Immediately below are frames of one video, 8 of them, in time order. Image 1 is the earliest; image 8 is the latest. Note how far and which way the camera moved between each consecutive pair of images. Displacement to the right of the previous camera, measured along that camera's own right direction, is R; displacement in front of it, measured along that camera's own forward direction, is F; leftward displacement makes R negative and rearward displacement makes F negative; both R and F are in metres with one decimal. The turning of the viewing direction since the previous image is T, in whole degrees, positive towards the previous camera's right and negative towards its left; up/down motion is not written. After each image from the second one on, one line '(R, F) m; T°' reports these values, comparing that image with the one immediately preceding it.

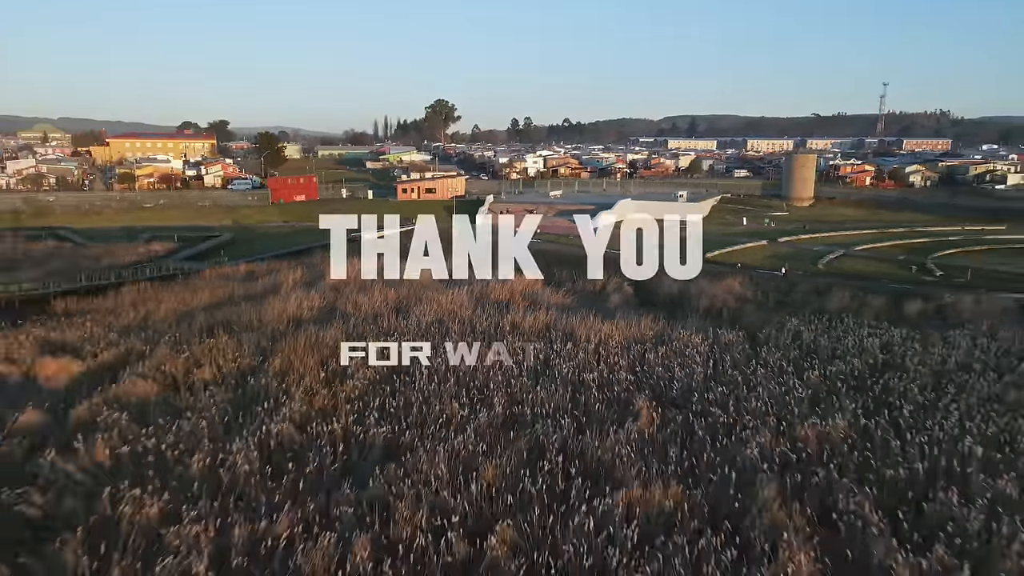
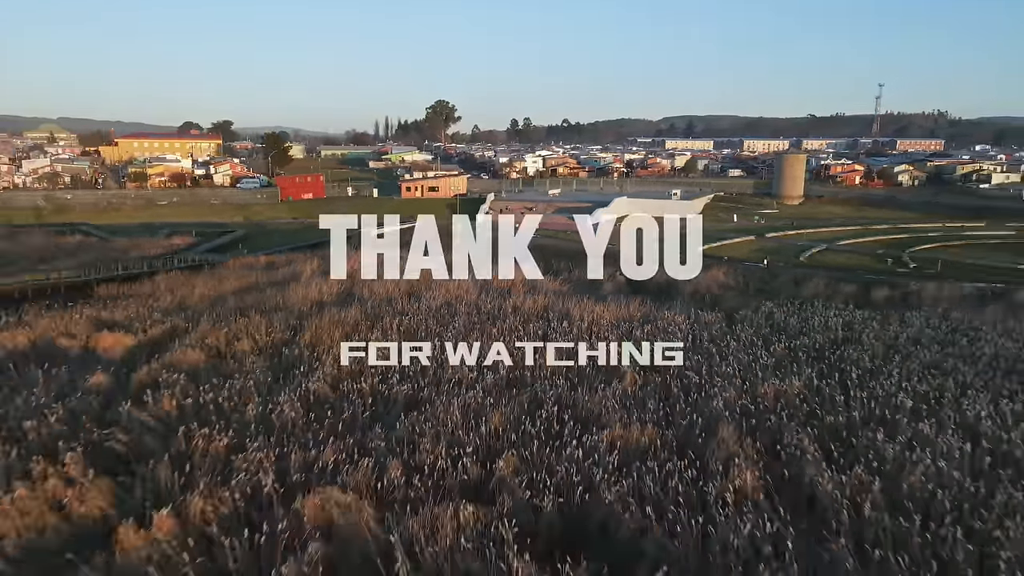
(0.0, -0.6) m; 0°
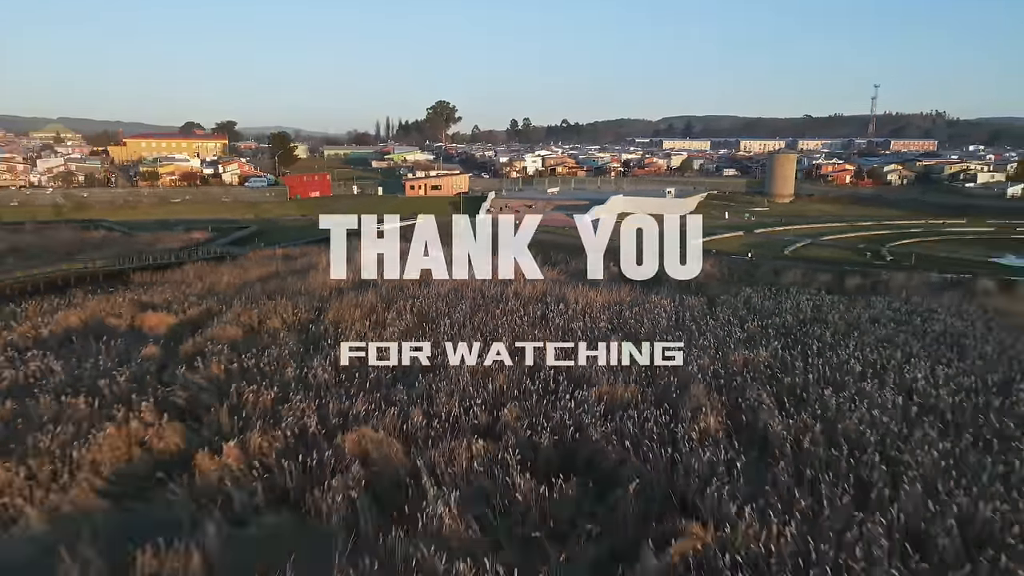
(0.0, -0.6) m; 0°
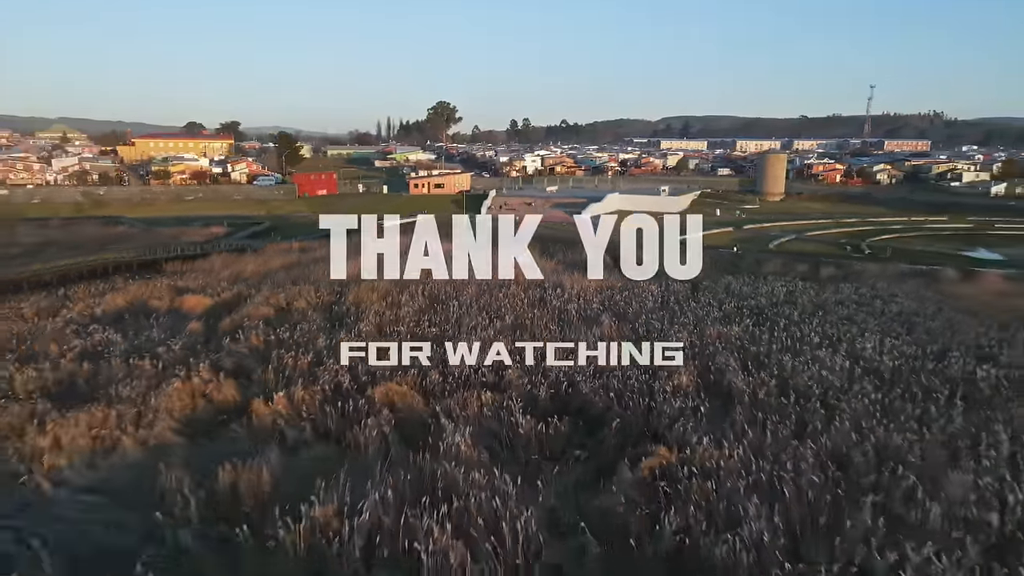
(0.0, -0.7) m; 0°
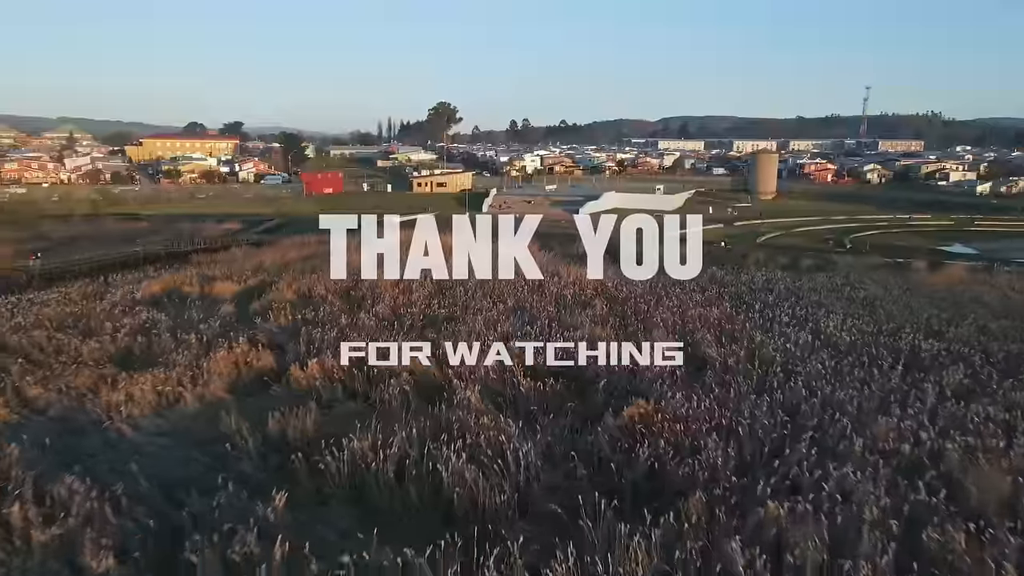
(0.0, -0.6) m; 0°
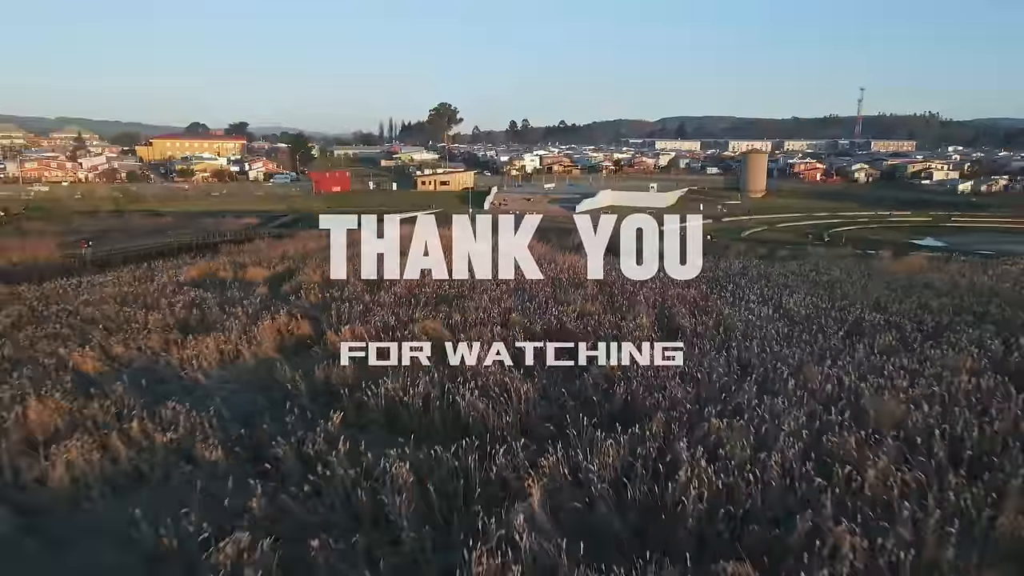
(0.0, -0.8) m; 0°
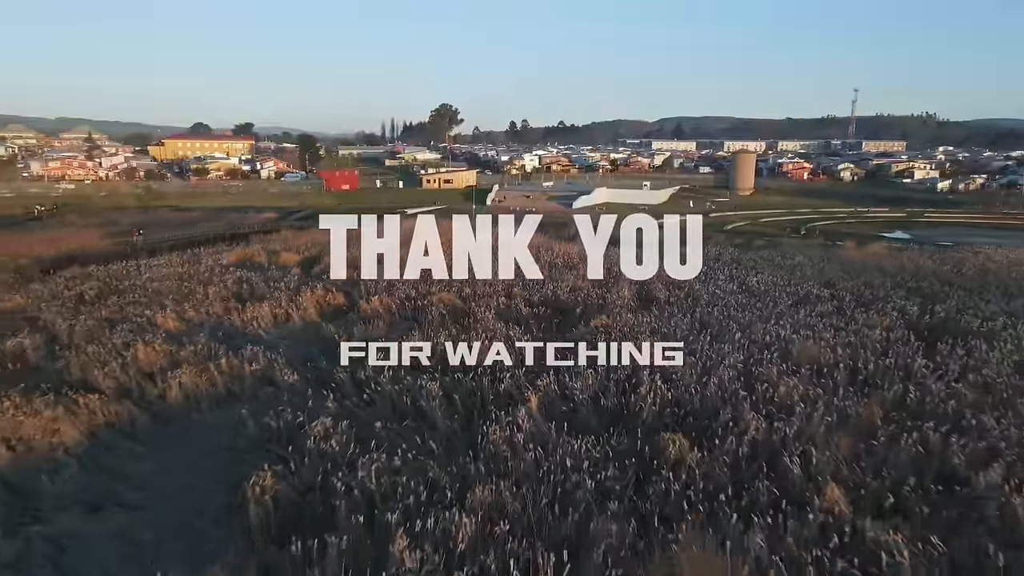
(0.0, -1.1) m; 0°
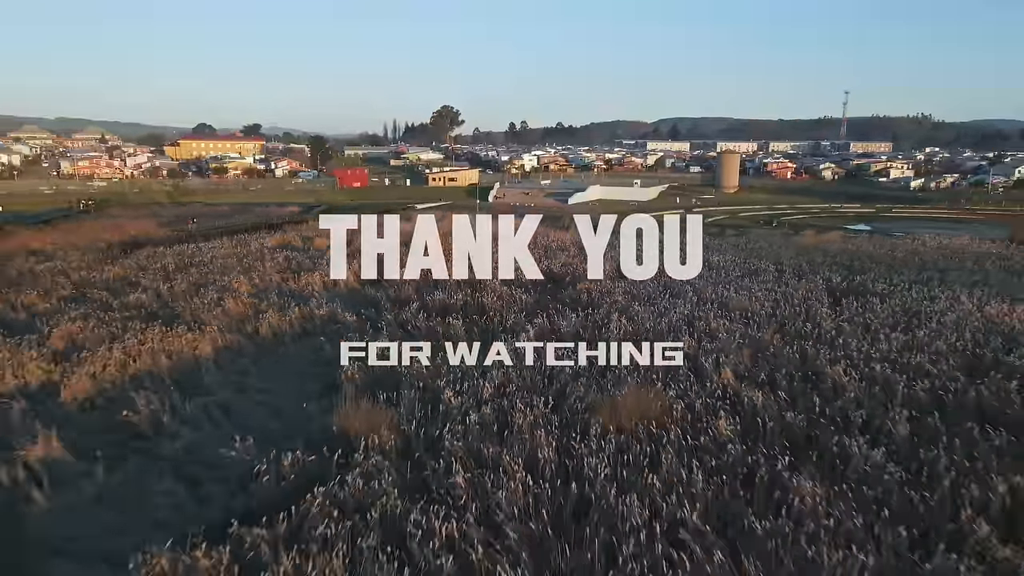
(0.0, -1.5) m; 0°
